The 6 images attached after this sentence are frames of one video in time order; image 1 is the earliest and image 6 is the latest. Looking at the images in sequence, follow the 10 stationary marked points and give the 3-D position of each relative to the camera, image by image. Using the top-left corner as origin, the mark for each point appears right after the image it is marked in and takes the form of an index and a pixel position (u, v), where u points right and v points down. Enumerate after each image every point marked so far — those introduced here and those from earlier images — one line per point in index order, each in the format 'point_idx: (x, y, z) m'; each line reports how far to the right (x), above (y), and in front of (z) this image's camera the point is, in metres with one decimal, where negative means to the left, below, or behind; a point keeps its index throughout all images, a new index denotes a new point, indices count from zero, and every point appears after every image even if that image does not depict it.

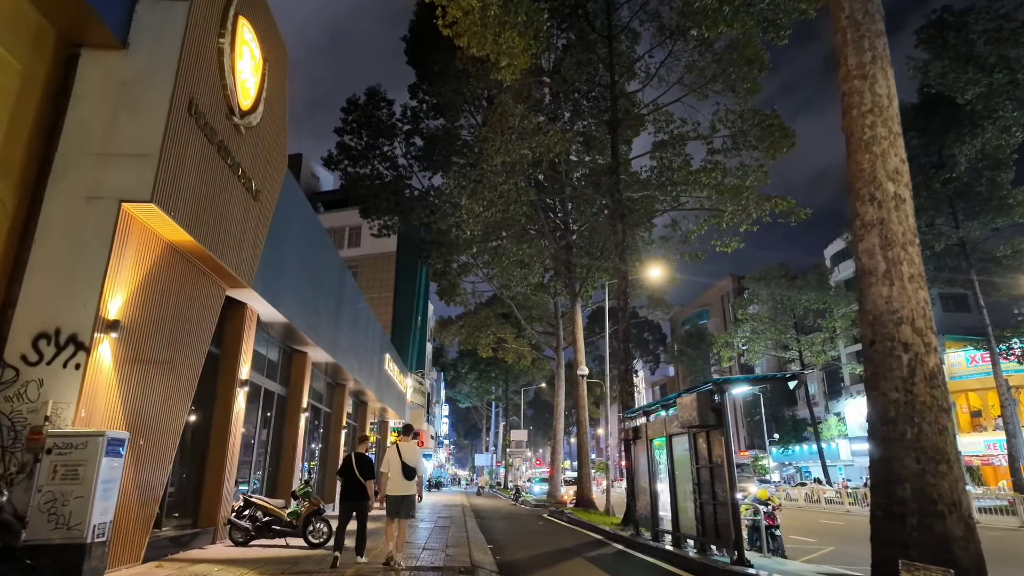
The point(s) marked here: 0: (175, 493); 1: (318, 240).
0: (-4.6, -2.7, +8.0) m
1: (-4.0, +1.0, +12.3) m
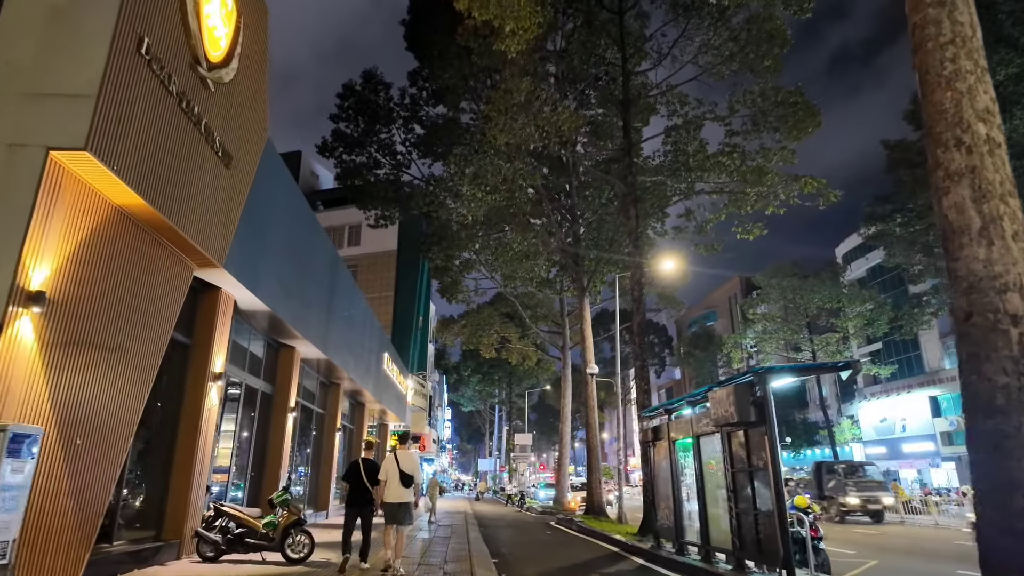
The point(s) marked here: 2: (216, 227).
0: (-4.5, -2.5, +7.0) m
1: (-3.9, +1.2, +11.3) m
2: (-3.7, +0.8, +7.4) m
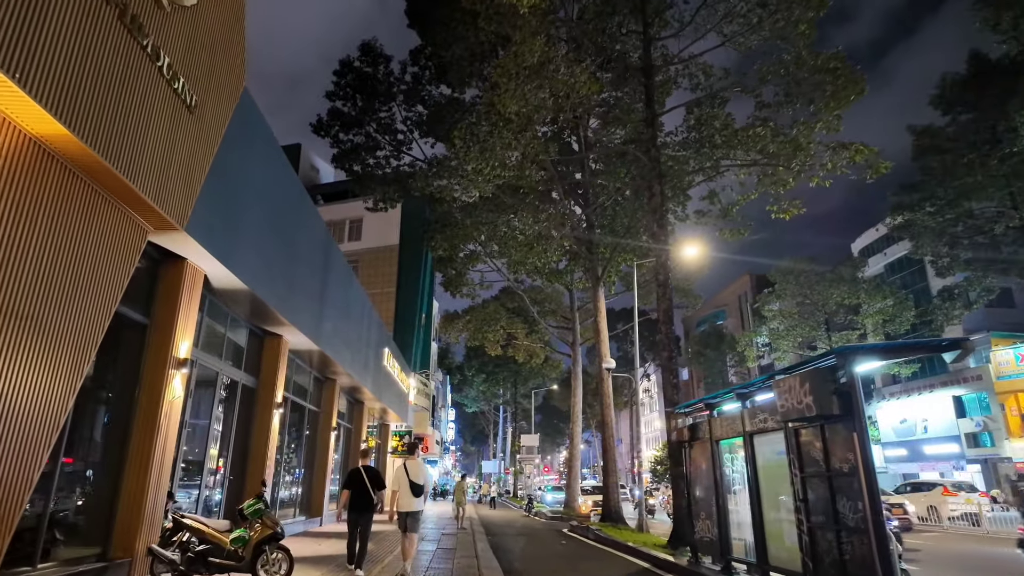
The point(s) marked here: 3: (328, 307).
0: (-4.3, -2.1, +5.8) m
1: (-3.6, +1.5, +10.0) m
2: (-3.5, +1.1, +6.1) m
3: (-3.8, -0.4, +12.4) m
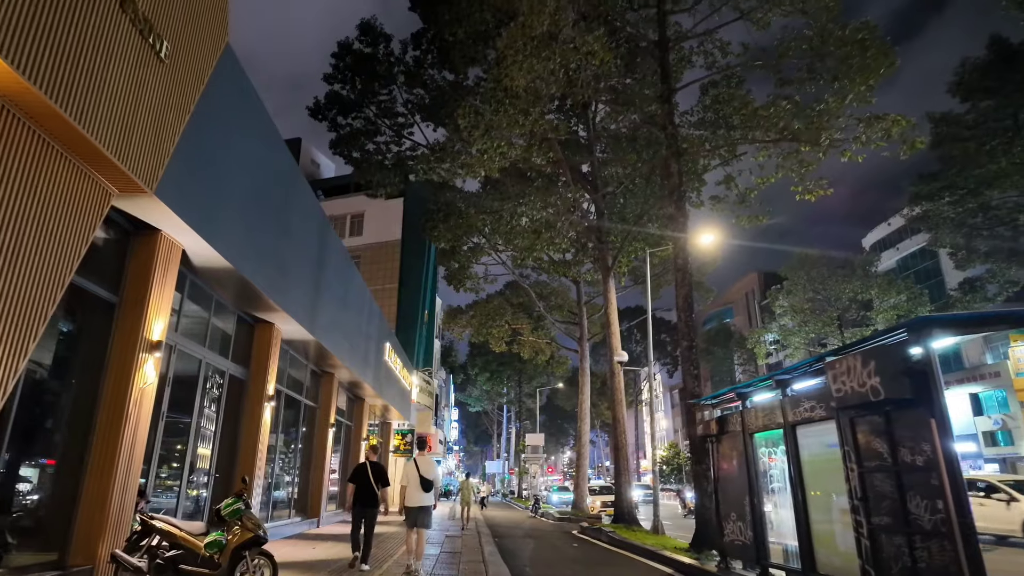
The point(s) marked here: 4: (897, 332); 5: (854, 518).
0: (-4.1, -1.9, +5.0) m
1: (-3.5, +1.8, +9.3) m
2: (-3.3, +1.4, +5.4) m
3: (-3.7, -0.1, +11.6) m
4: (+2.9, -0.3, +4.6) m
5: (+2.9, -2.0, +5.1) m
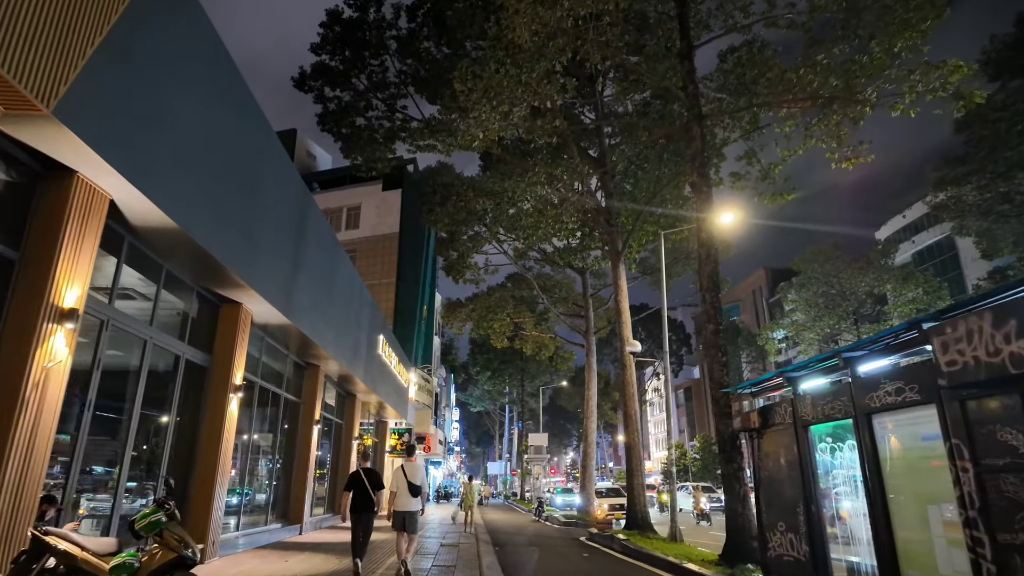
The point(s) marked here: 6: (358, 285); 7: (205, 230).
0: (-4.1, -1.5, +3.8) m
1: (-3.5, +2.1, +8.1) m
2: (-3.3, +1.8, +4.2) m
3: (-3.6, +0.2, +10.4) m
4: (+2.9, +0.1, +3.3) m
5: (+2.9, -1.6, +3.8) m
6: (-3.8, +0.1, +14.8) m
7: (-3.5, +0.7, +6.8) m
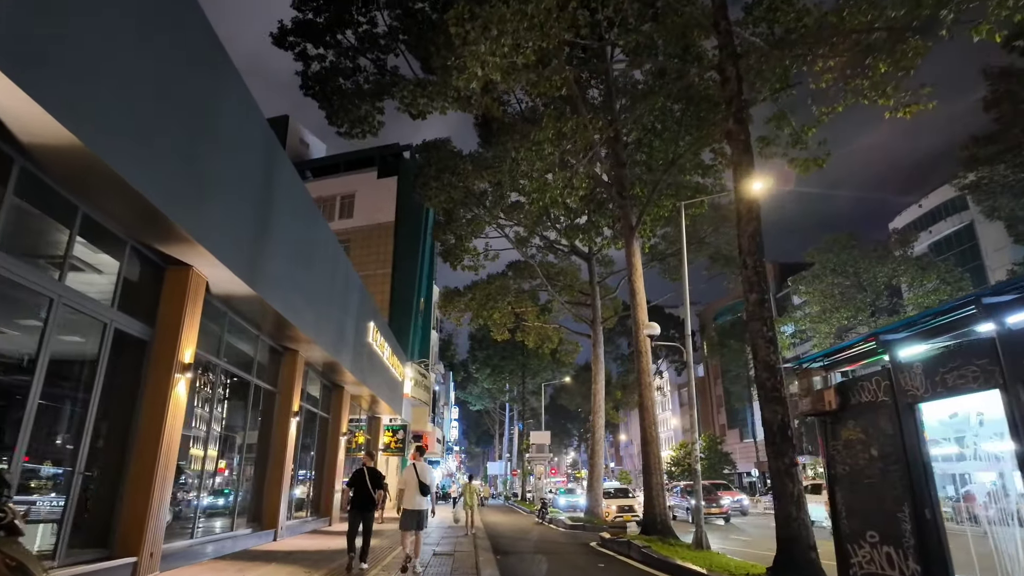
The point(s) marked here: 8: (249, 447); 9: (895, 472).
0: (-4.0, -1.0, +2.3) m
1: (-3.4, +2.6, +6.6) m
2: (-3.3, +2.2, +2.7) m
3: (-3.6, +0.7, +9.0) m
4: (+3.0, +0.6, +1.9) m
5: (+3.0, -1.1, +2.4) m
6: (-3.7, +0.5, +13.3) m
7: (-3.4, +1.2, +5.3) m
8: (-4.7, -2.9, +10.8) m
9: (+2.9, -1.4, +4.5) m
